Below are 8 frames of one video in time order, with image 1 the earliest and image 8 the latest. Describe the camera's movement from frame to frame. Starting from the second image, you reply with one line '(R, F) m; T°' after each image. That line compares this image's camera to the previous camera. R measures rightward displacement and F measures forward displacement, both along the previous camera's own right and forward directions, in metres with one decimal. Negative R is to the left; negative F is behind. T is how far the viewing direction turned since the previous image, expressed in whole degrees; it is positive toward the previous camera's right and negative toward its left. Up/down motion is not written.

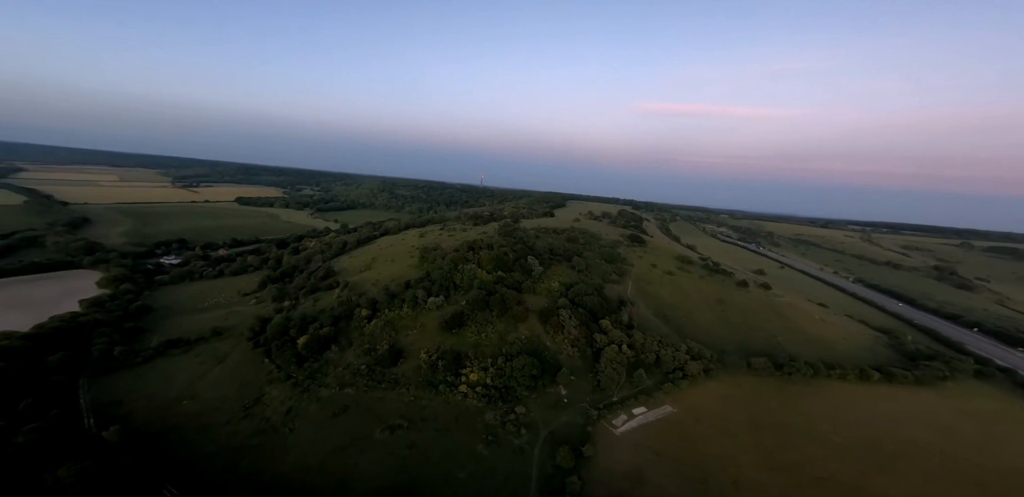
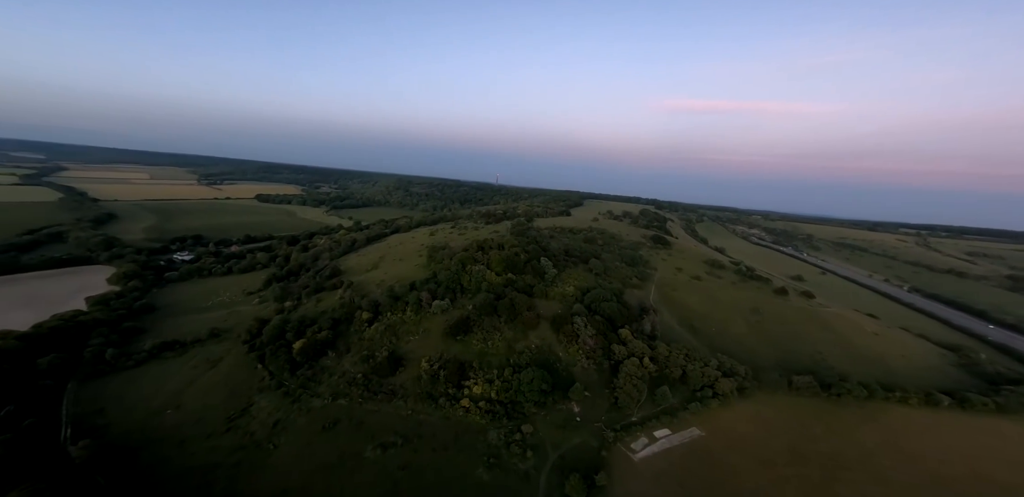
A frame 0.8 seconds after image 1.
(+0.9, +2.8) m; -3°
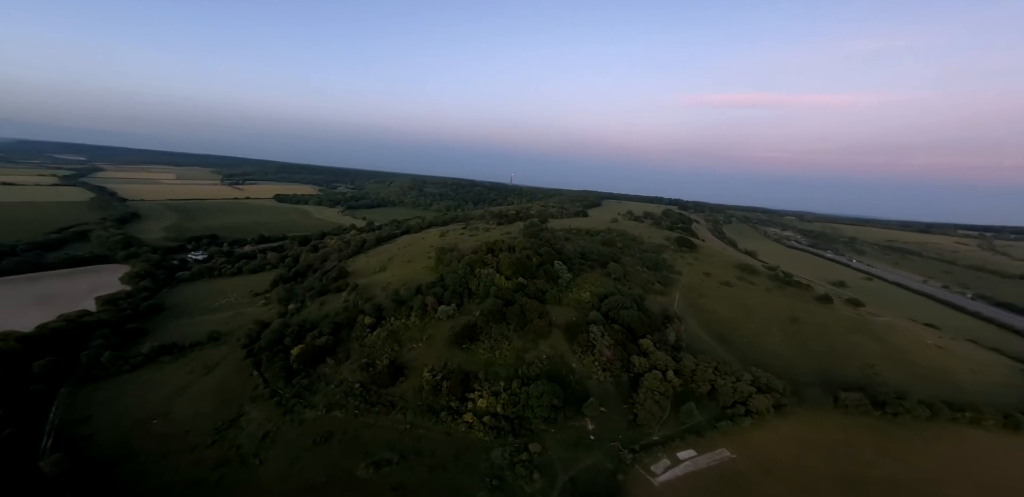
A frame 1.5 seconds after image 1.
(+0.7, +2.2) m; -3°
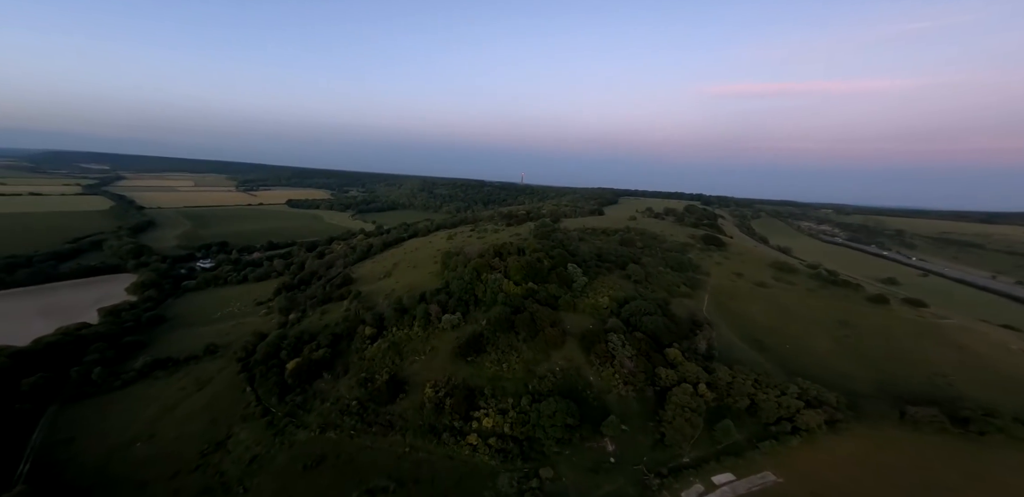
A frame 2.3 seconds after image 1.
(+0.7, +2.4) m; -3°
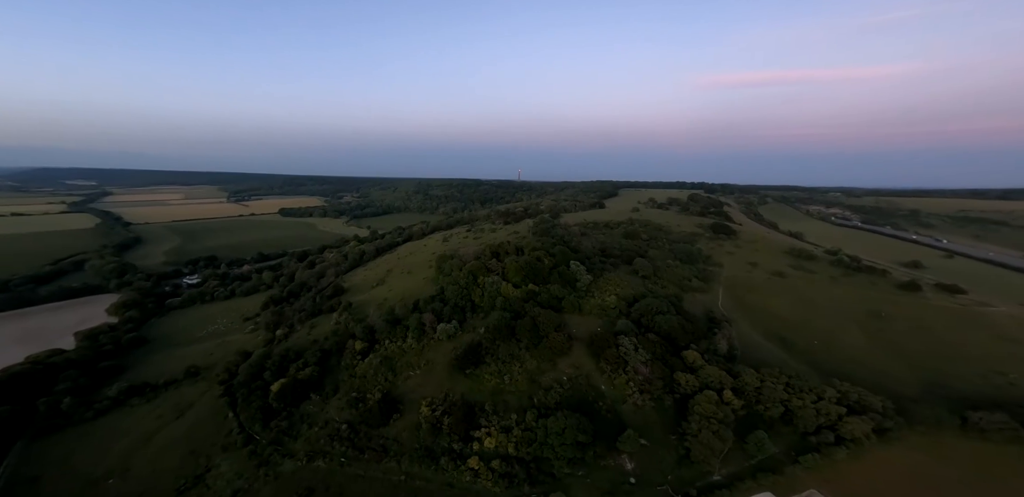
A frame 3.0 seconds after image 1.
(+0.3, +2.2) m; 0°
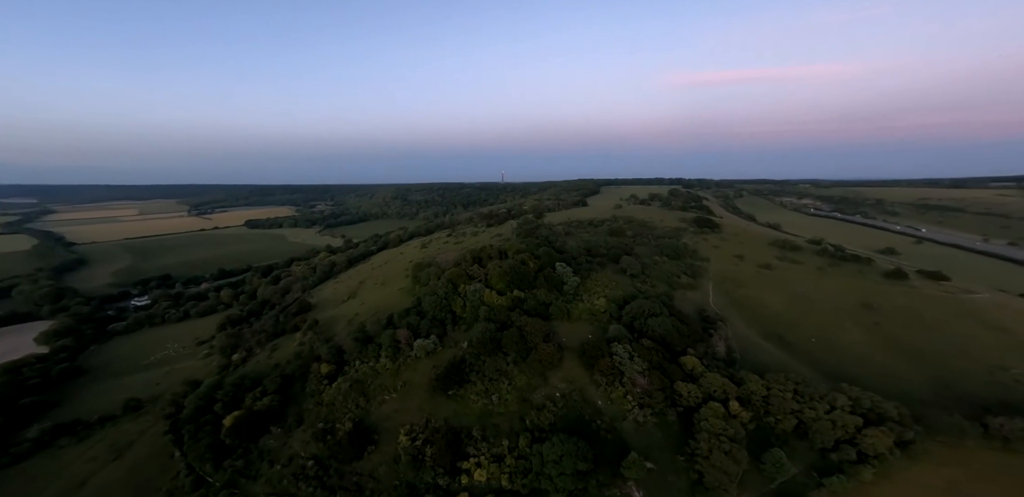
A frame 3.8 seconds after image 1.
(+0.1, +2.6) m; +3°
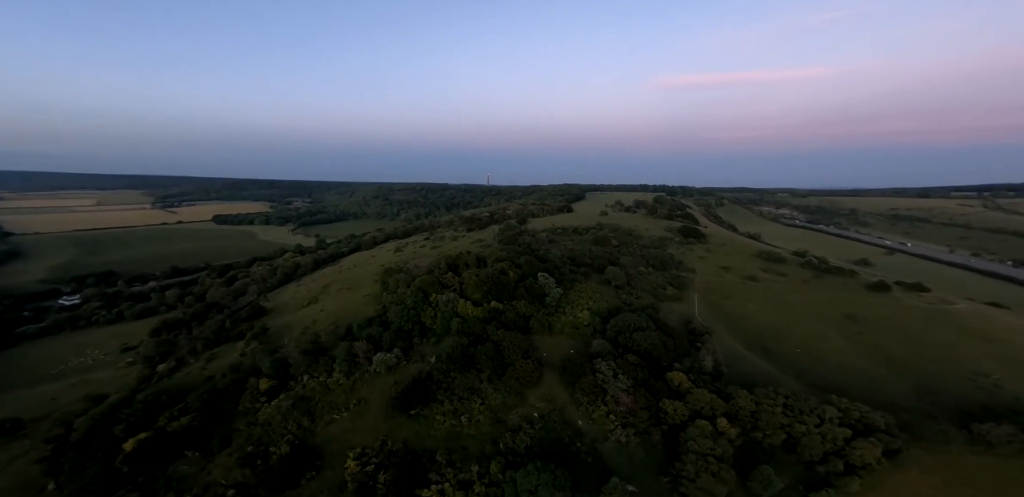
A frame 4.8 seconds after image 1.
(+0.7, +2.7) m; +2°
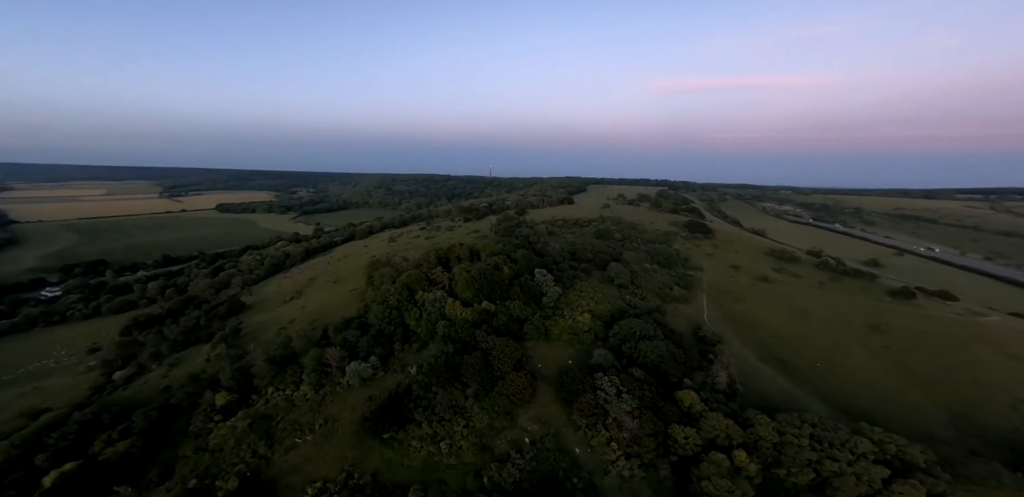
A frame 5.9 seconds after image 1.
(+1.1, +2.8) m; -2°
